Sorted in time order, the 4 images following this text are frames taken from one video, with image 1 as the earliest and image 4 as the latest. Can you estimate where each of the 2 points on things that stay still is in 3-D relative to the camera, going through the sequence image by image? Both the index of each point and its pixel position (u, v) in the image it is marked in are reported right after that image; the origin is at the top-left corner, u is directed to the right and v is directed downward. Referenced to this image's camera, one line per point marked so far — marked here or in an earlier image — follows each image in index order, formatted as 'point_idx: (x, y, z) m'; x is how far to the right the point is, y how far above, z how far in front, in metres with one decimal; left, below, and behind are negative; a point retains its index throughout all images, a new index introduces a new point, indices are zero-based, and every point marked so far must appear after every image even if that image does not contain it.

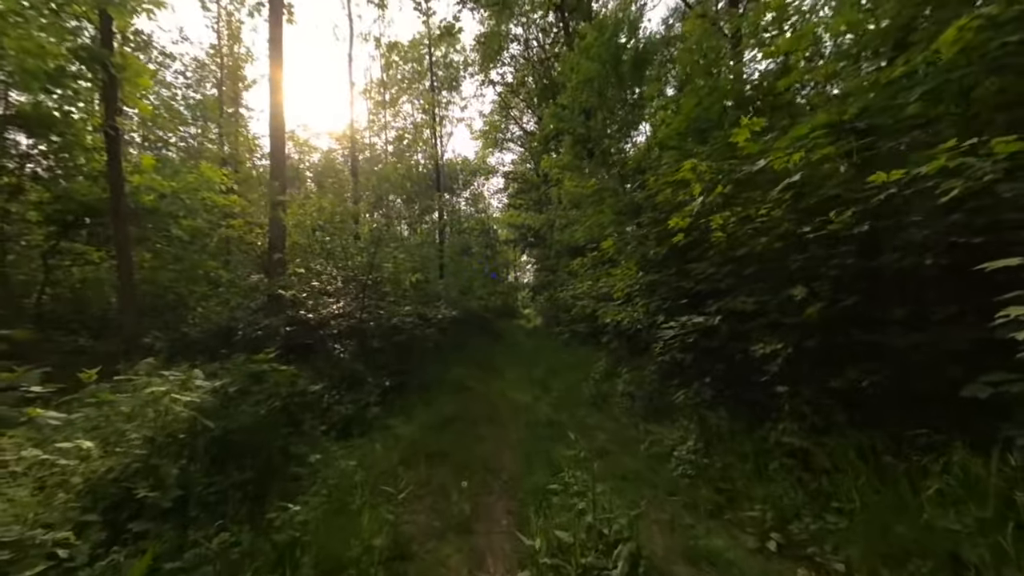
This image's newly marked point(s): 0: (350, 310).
0: (-3.7, -0.5, +10.0) m
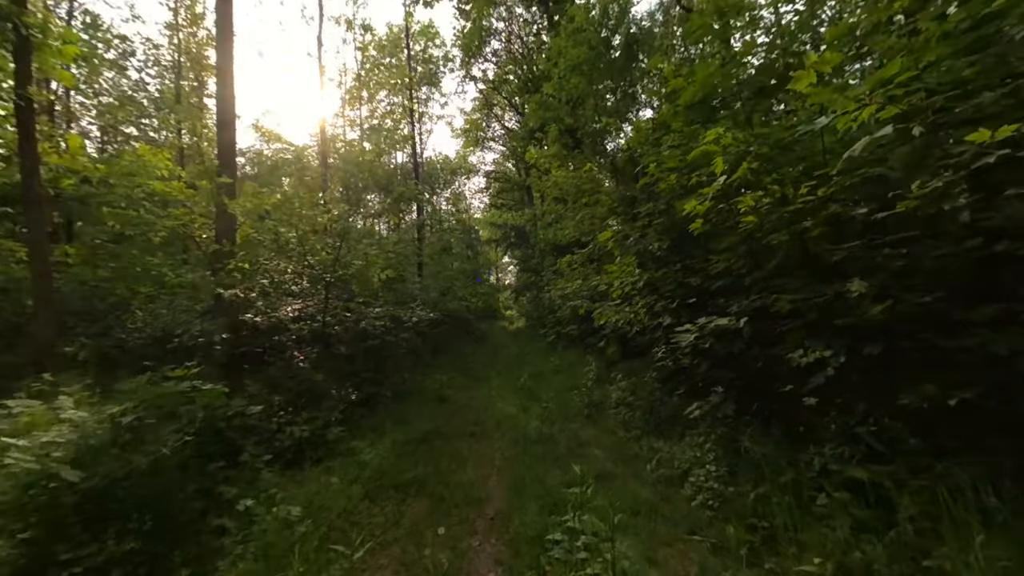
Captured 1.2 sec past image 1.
0: (-4.1, -0.5, +8.8) m
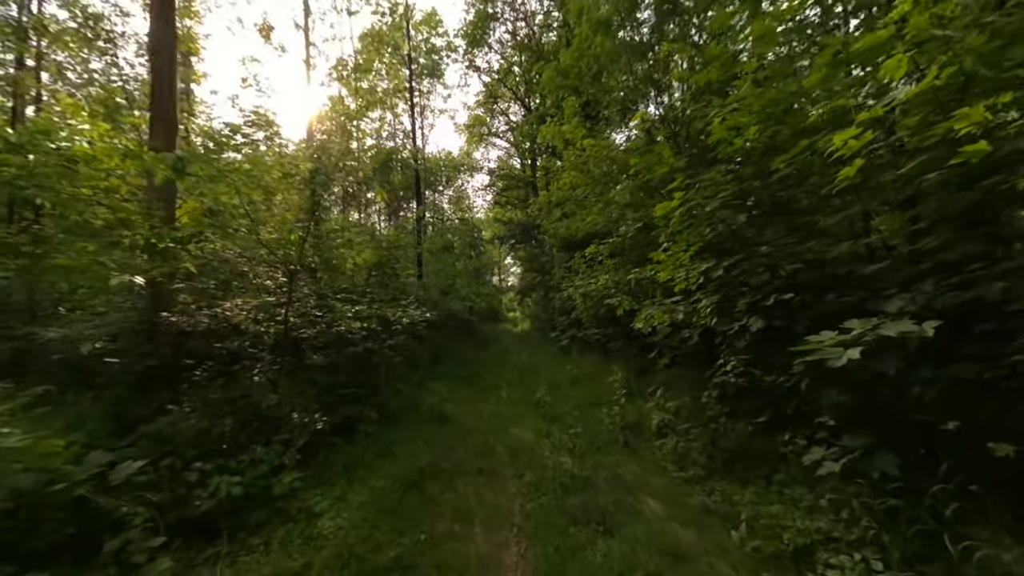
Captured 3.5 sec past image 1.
0: (-3.7, -0.3, +6.8) m
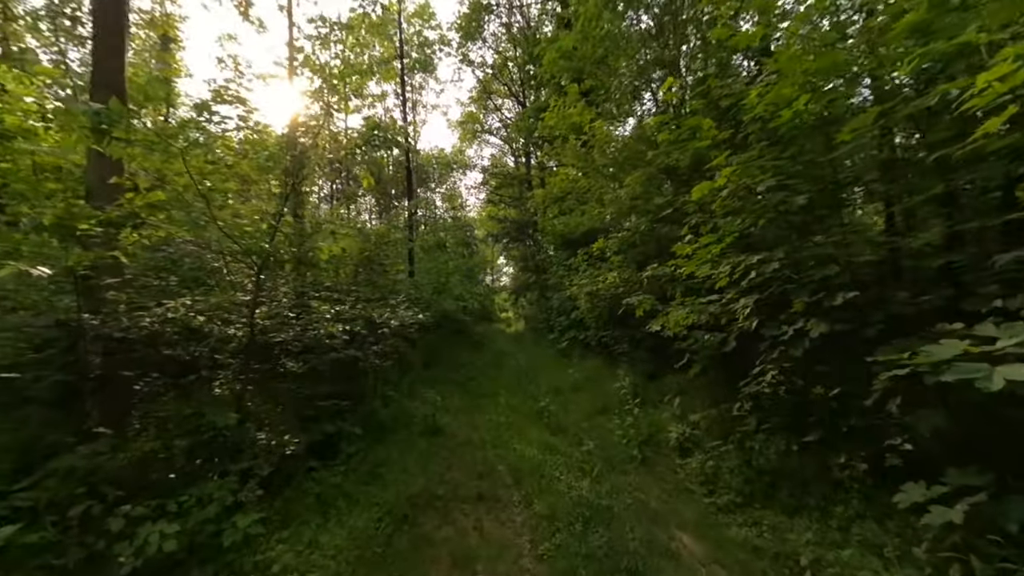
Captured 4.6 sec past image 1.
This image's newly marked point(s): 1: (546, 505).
0: (-3.7, -0.3, +5.8) m
1: (+0.4, -2.6, +5.1) m
